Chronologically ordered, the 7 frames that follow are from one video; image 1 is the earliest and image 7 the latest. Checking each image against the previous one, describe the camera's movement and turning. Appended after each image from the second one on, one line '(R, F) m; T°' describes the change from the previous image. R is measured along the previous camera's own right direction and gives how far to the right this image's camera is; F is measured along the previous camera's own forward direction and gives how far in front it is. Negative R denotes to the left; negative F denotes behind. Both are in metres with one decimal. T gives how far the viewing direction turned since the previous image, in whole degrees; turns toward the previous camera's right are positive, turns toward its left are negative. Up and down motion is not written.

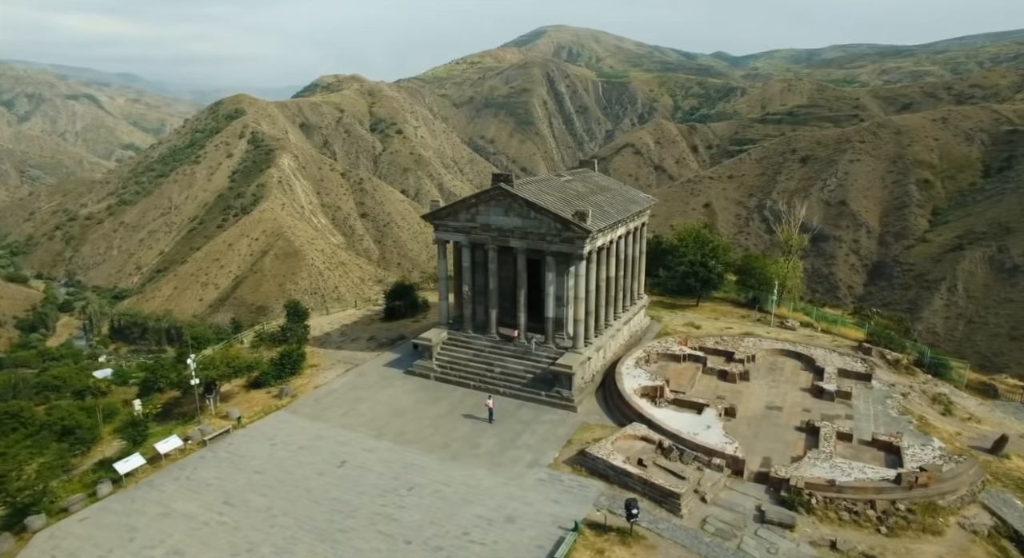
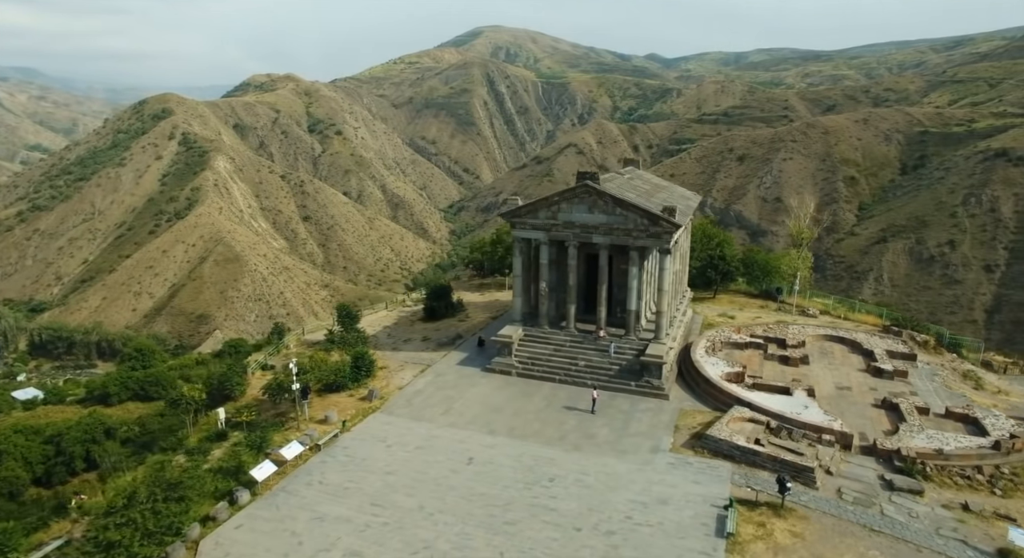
(-6.7, -0.3) m; +6°
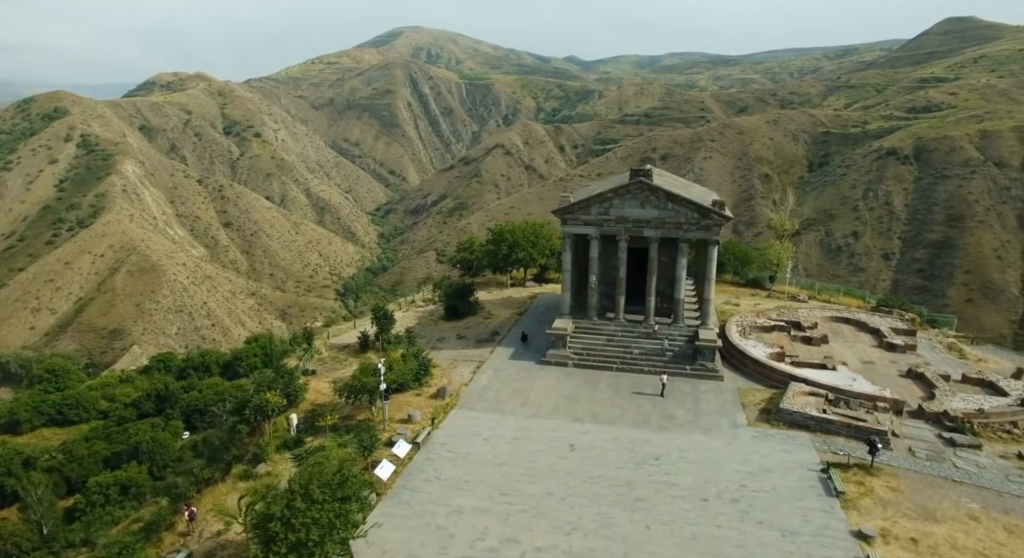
(-6.5, -0.5) m; +8°
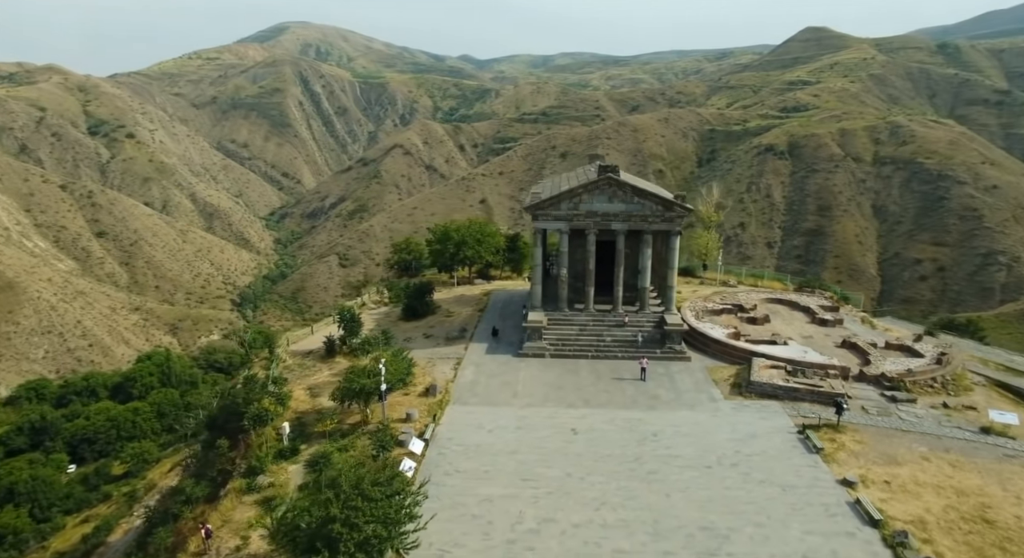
(-3.9, -0.6) m; +9°
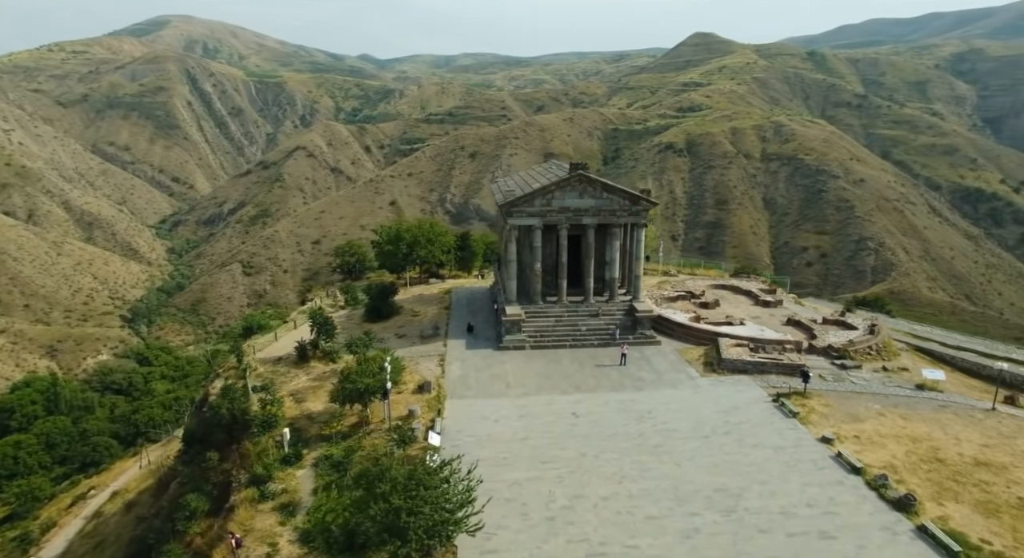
(-3.9, -0.8) m; +9°
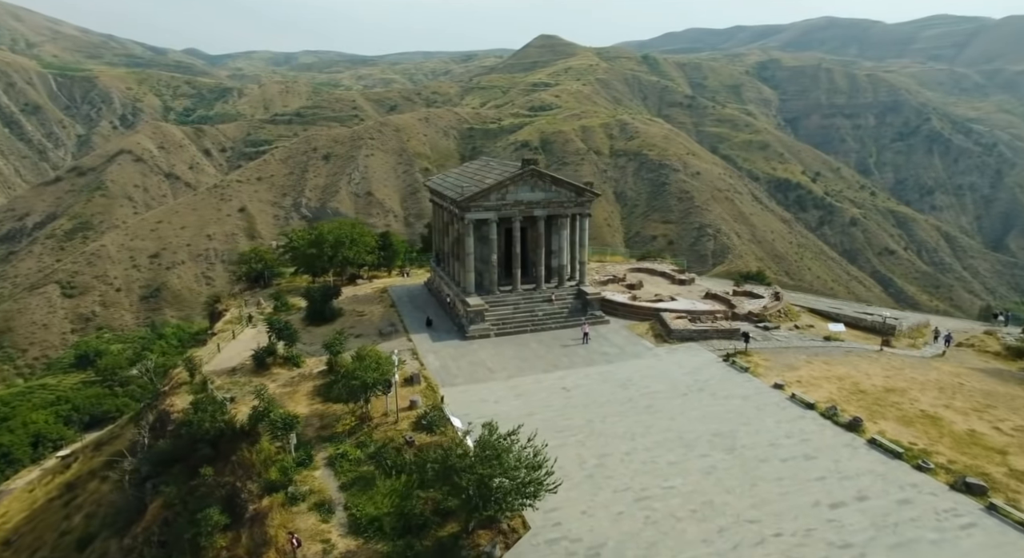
(-6.3, -1.3) m; +14°
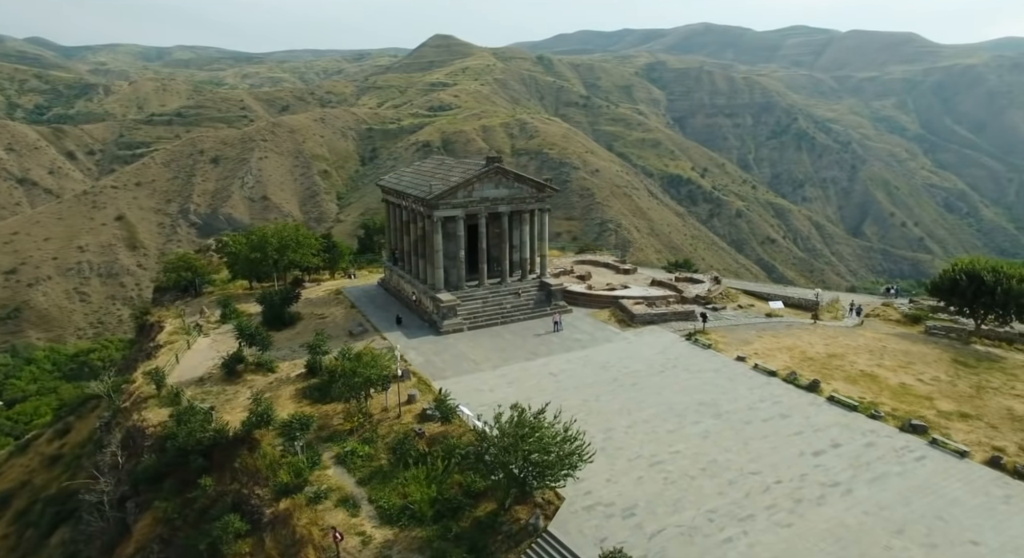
(-4.4, -1.0) m; +9°
